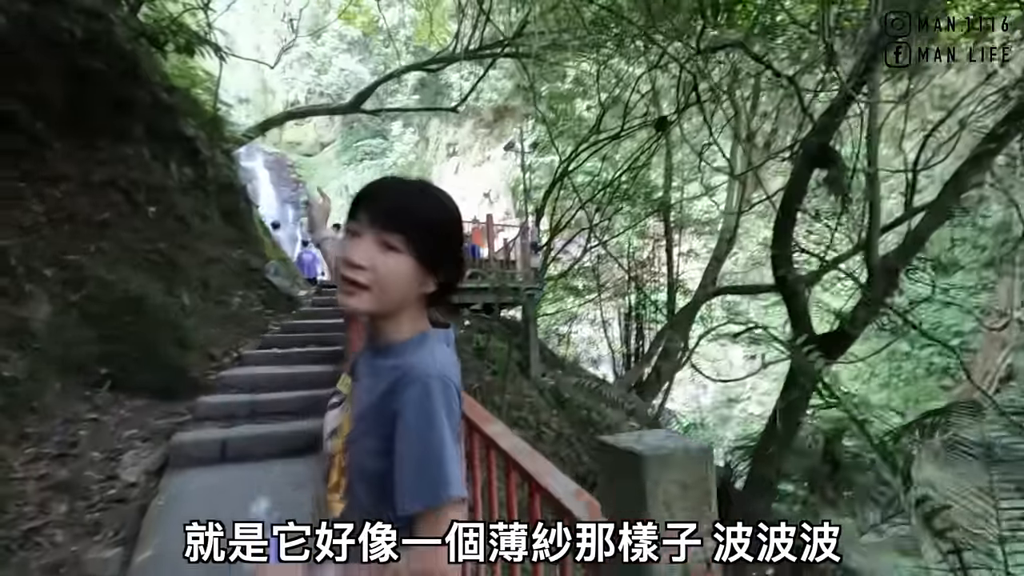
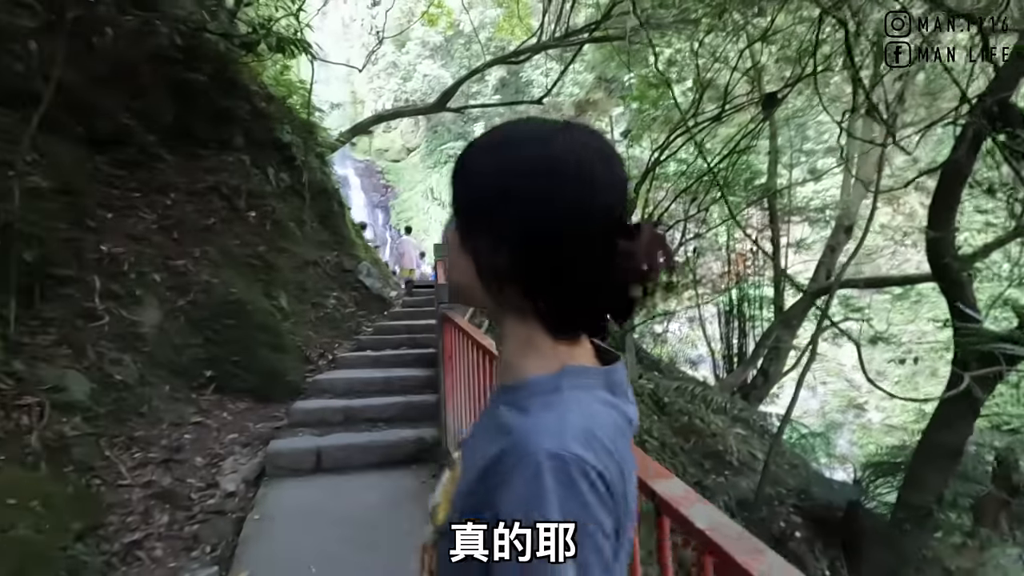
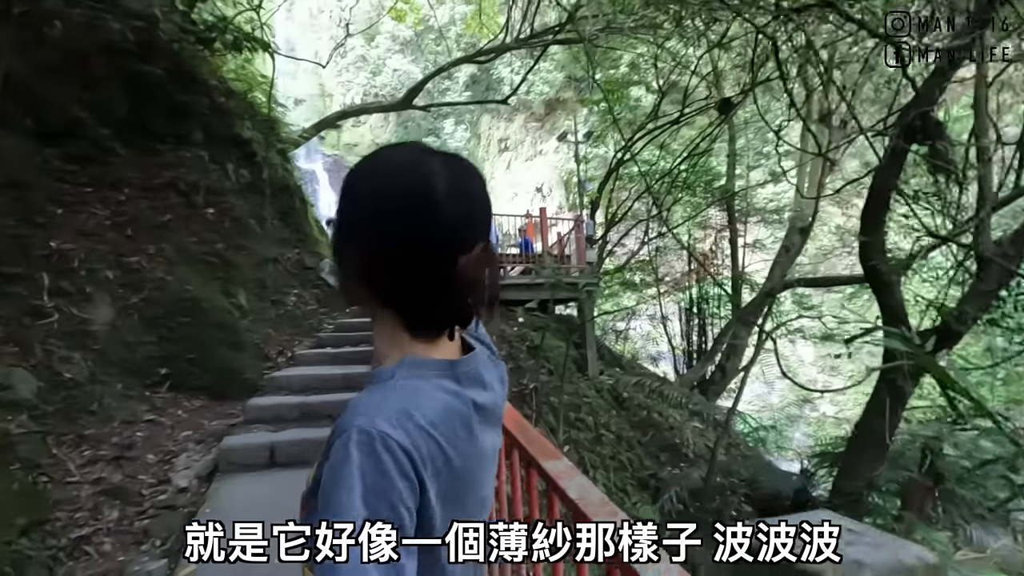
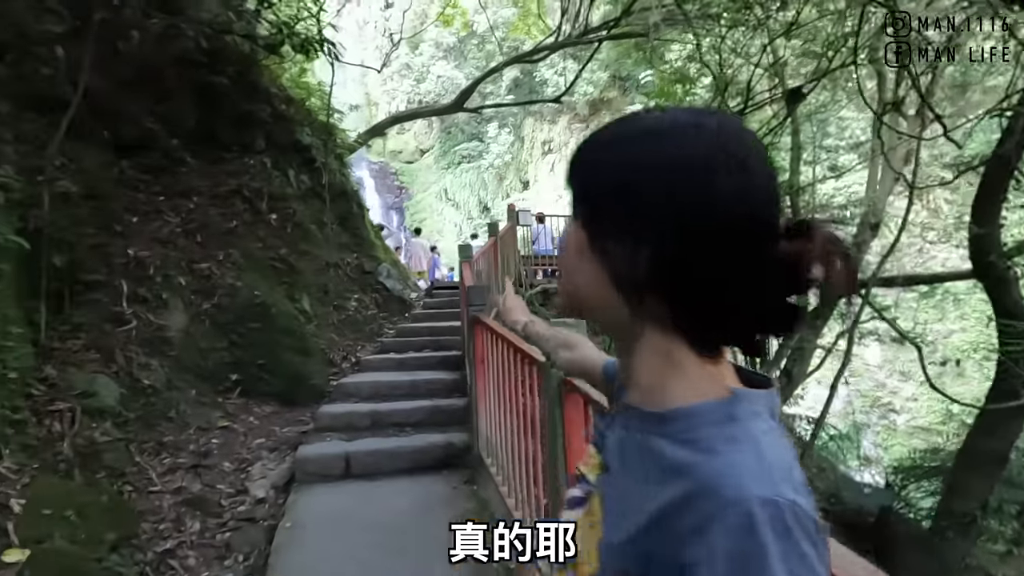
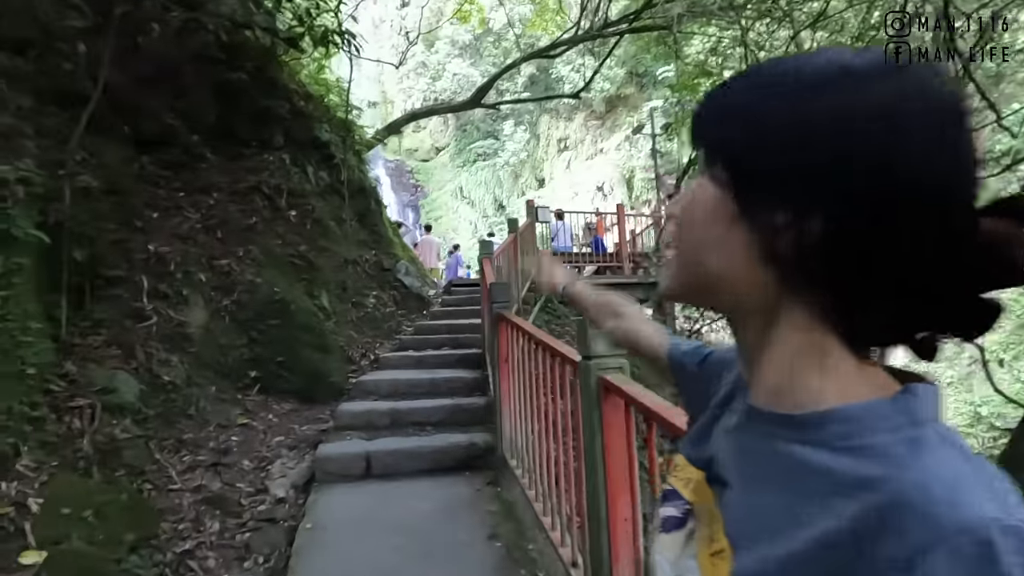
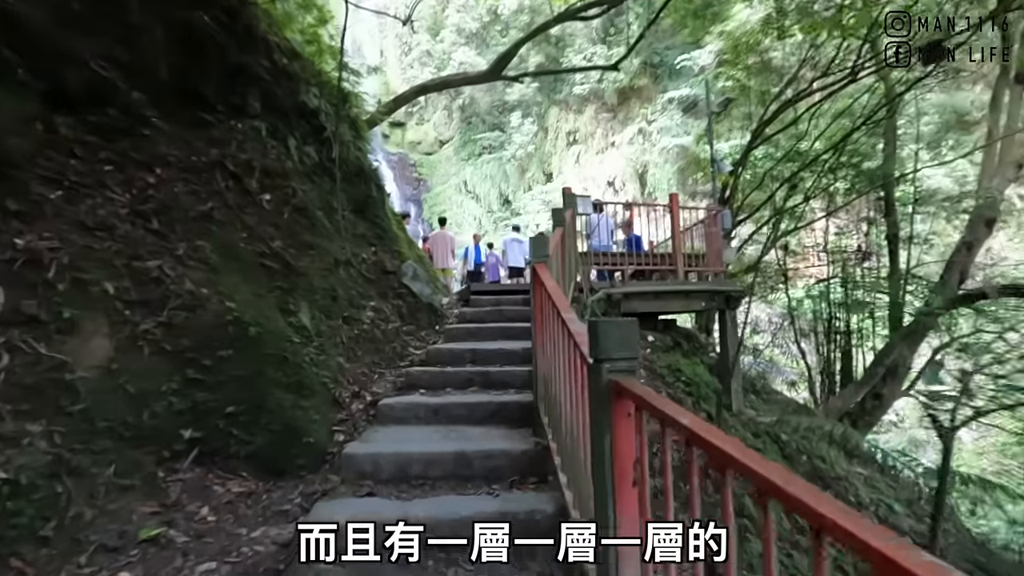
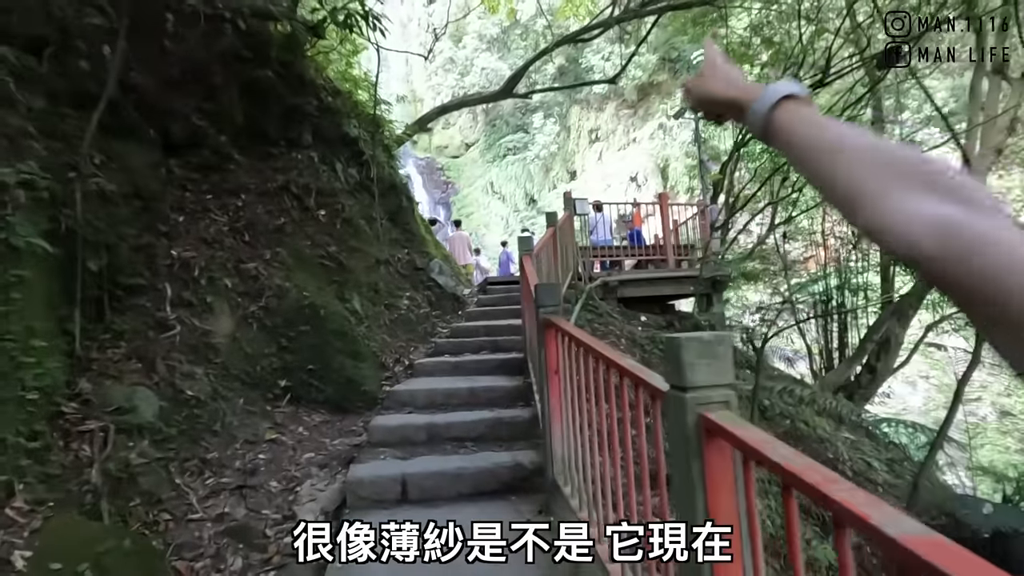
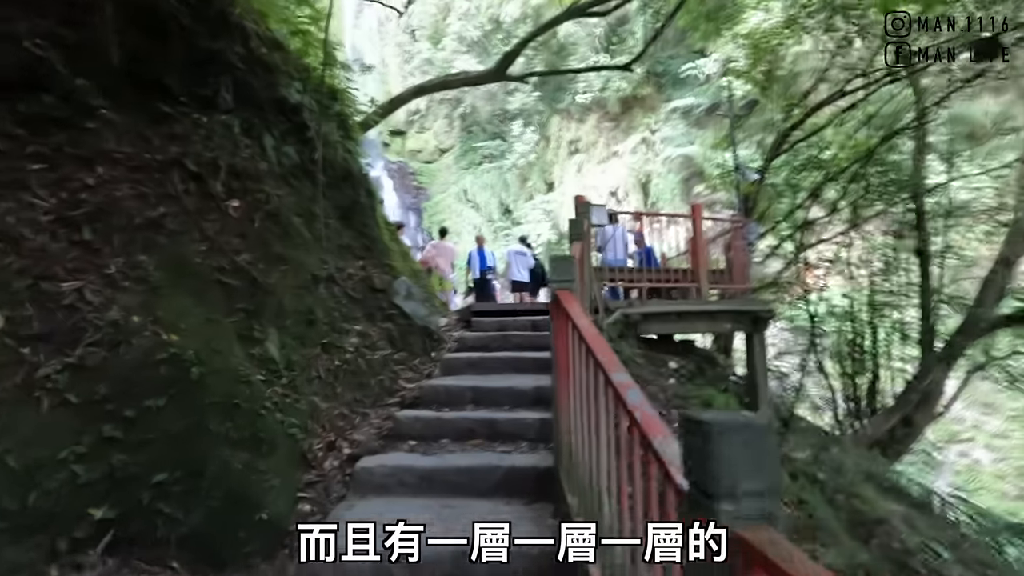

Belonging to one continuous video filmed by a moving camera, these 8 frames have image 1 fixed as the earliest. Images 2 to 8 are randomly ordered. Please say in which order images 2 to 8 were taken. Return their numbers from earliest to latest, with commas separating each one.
3, 2, 4, 5, 7, 6, 8
